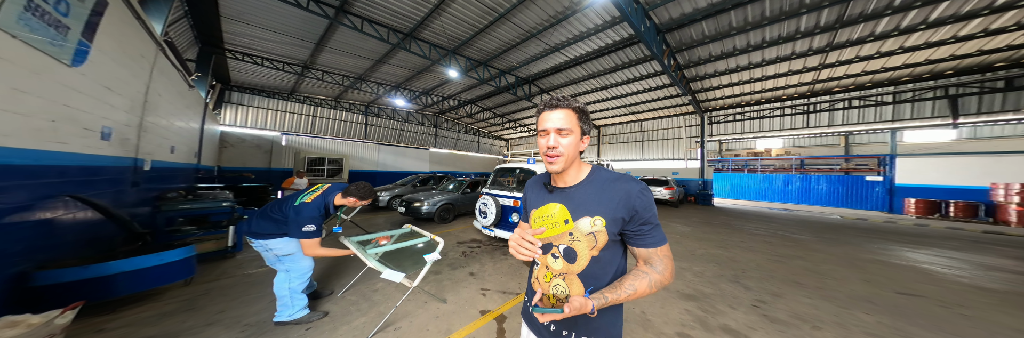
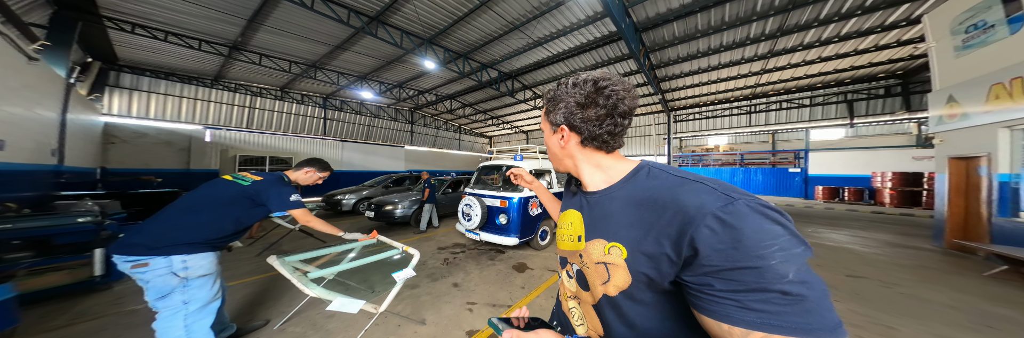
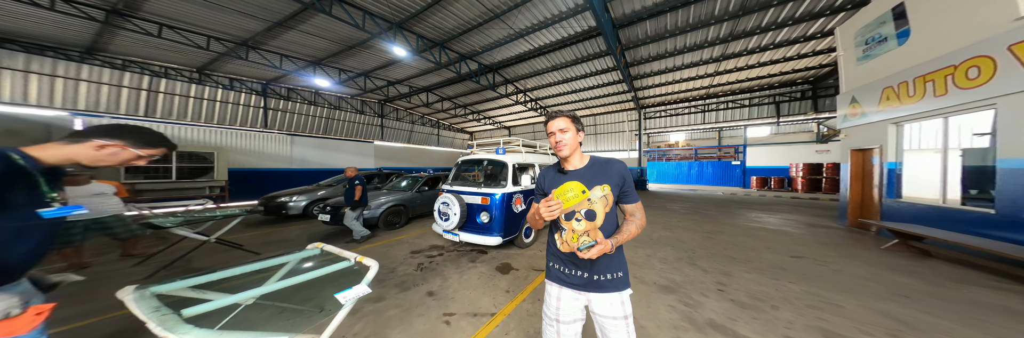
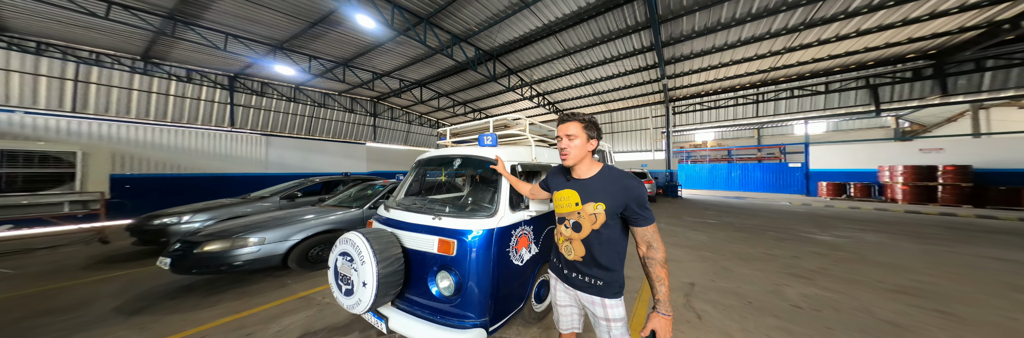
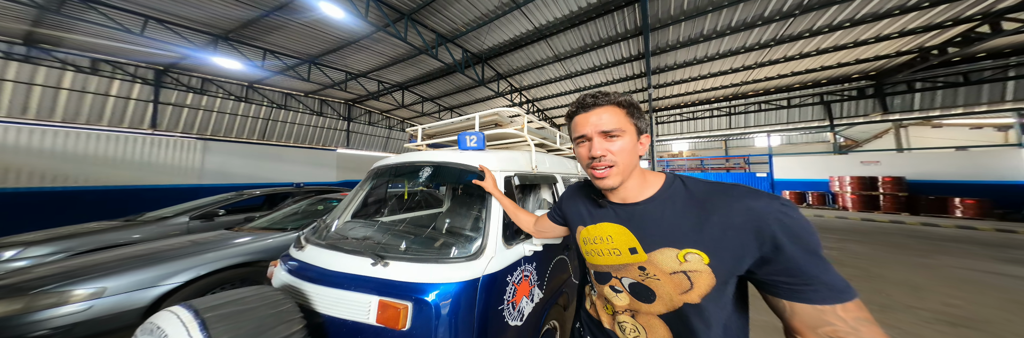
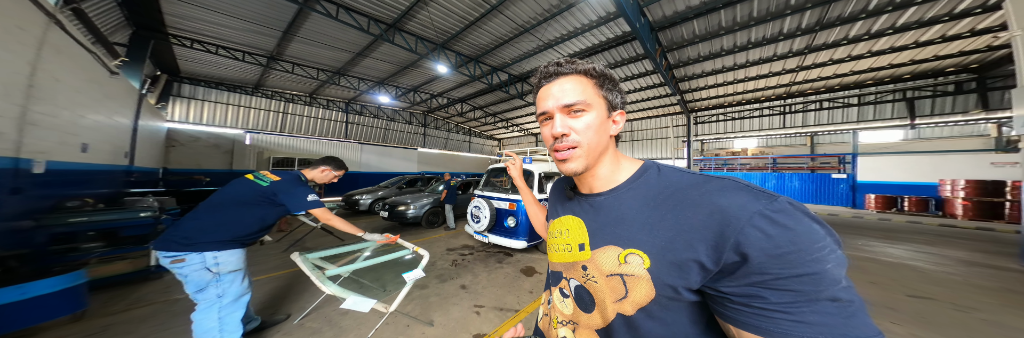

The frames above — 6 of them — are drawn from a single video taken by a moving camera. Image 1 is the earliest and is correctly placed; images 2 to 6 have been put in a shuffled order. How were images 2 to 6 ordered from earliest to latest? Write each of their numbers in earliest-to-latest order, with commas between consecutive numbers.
6, 2, 3, 4, 5
